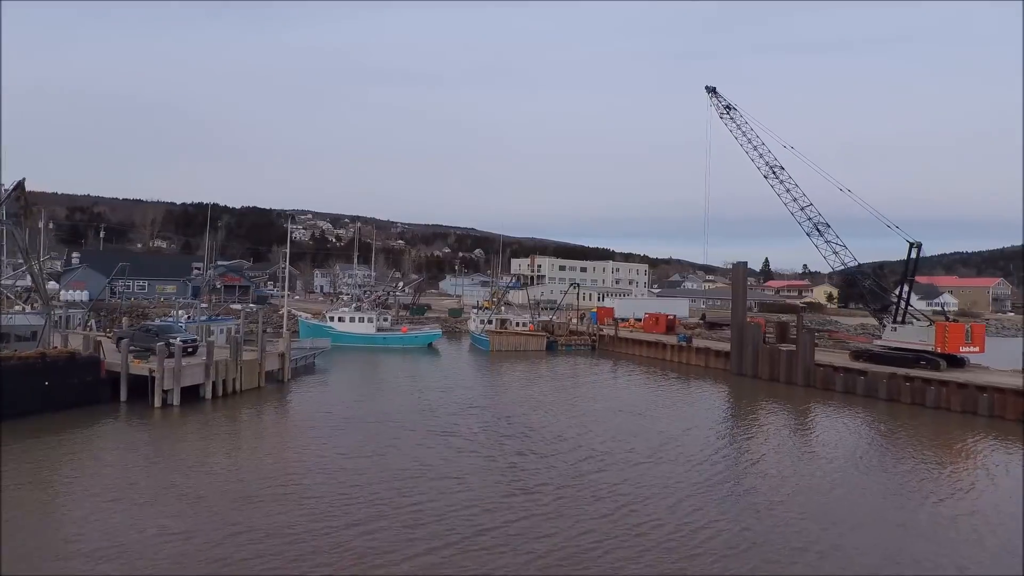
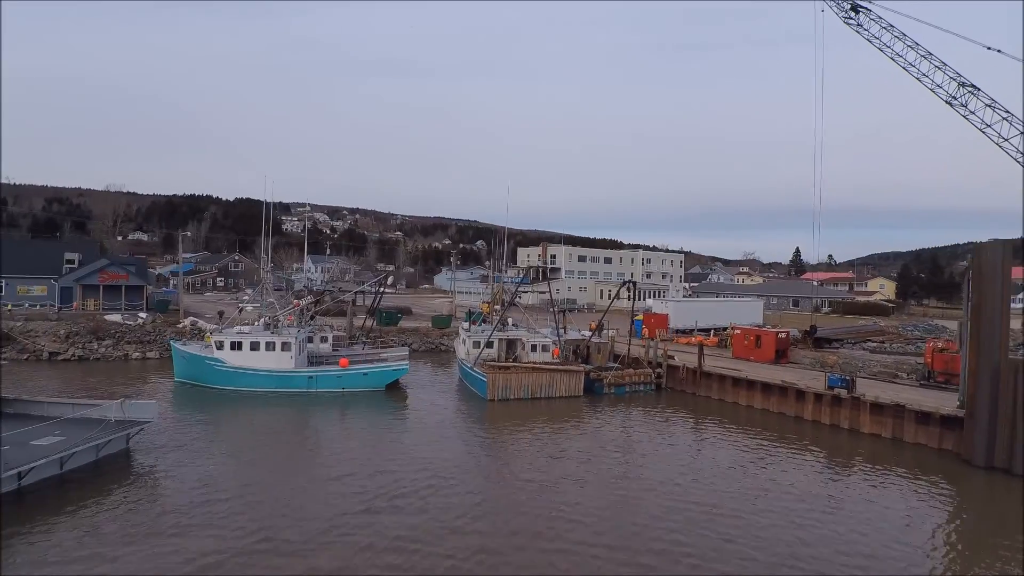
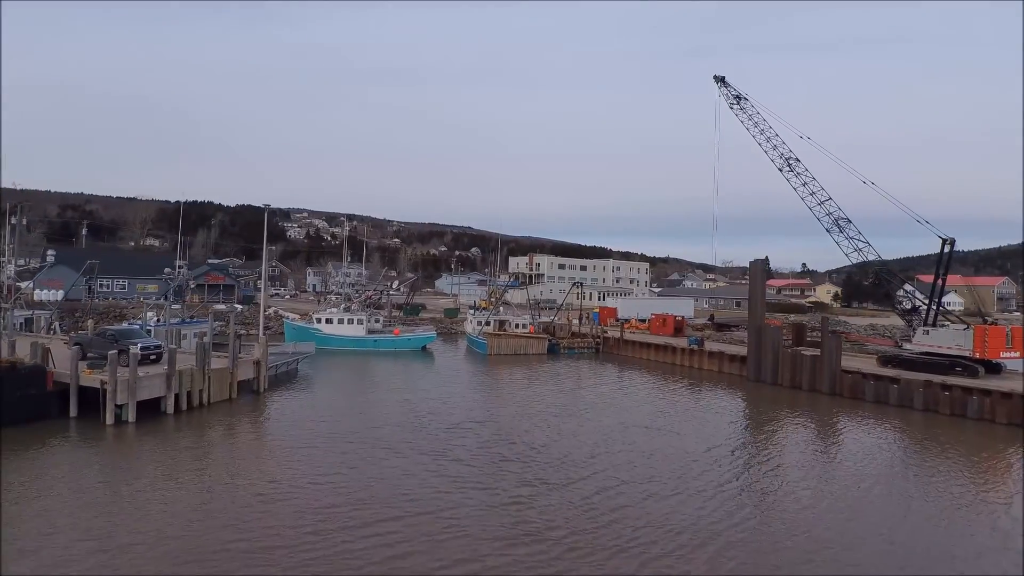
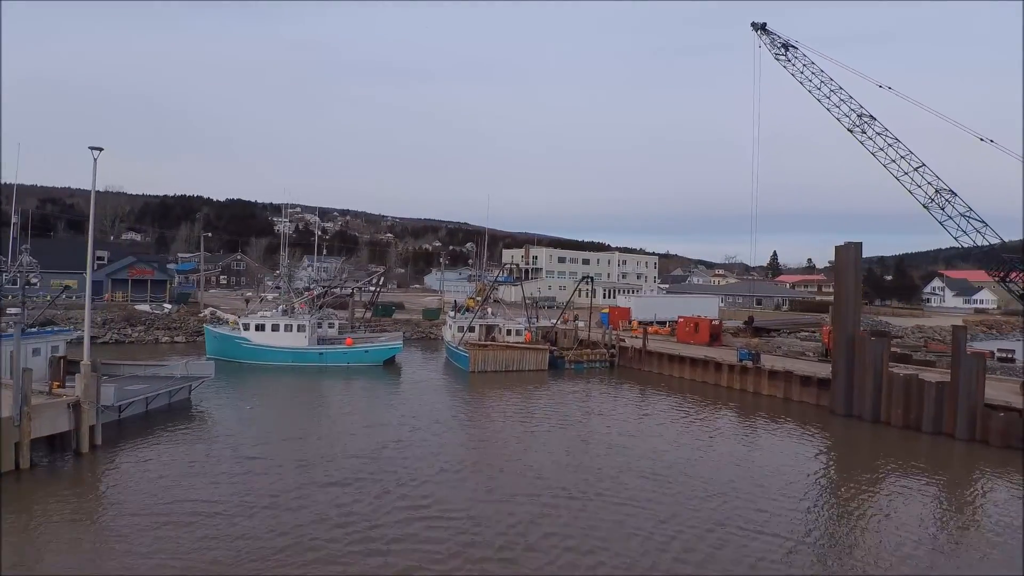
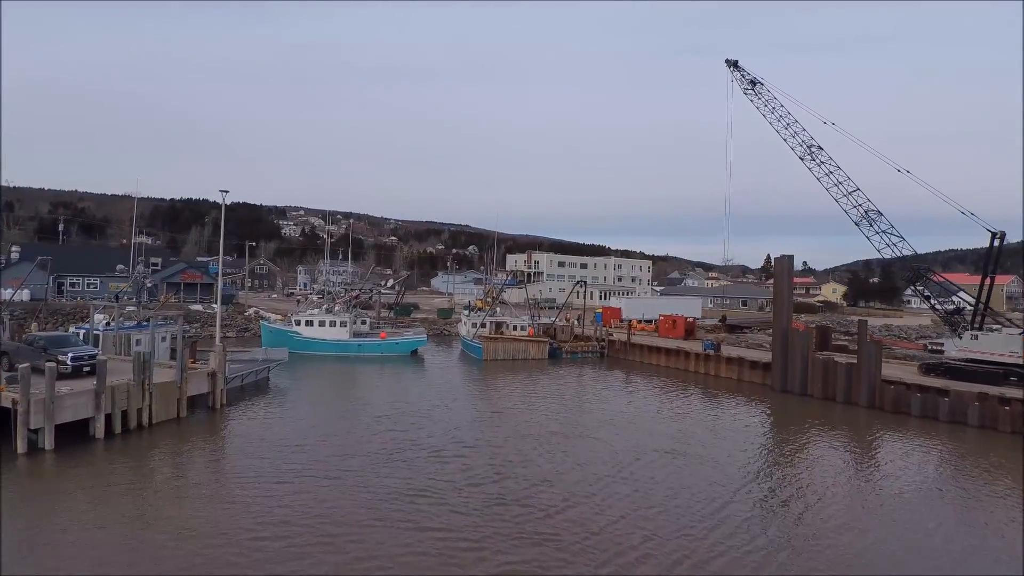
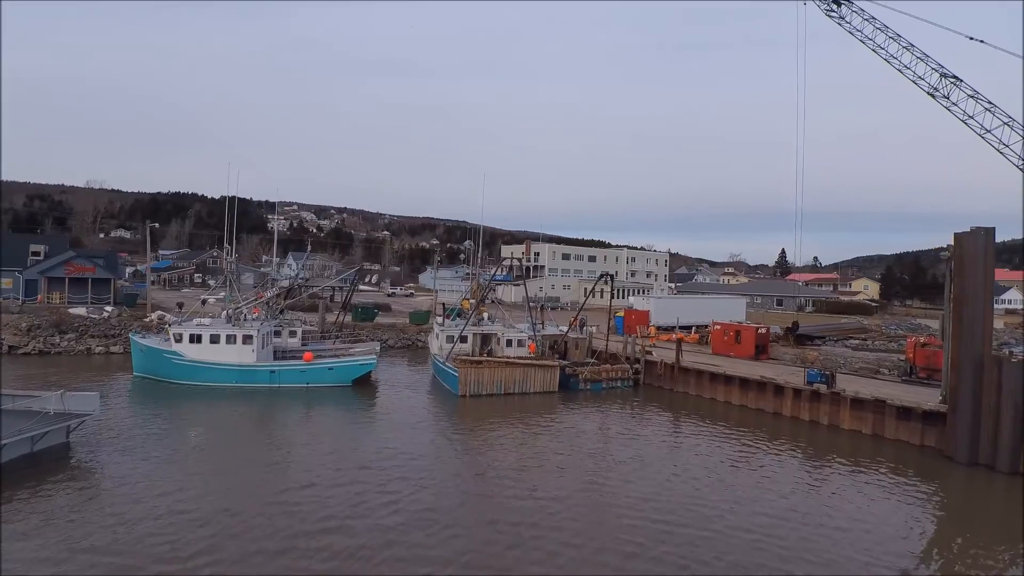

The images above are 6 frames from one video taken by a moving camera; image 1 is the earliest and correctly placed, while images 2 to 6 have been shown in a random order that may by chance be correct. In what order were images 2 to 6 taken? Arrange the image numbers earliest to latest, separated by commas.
3, 5, 4, 6, 2
